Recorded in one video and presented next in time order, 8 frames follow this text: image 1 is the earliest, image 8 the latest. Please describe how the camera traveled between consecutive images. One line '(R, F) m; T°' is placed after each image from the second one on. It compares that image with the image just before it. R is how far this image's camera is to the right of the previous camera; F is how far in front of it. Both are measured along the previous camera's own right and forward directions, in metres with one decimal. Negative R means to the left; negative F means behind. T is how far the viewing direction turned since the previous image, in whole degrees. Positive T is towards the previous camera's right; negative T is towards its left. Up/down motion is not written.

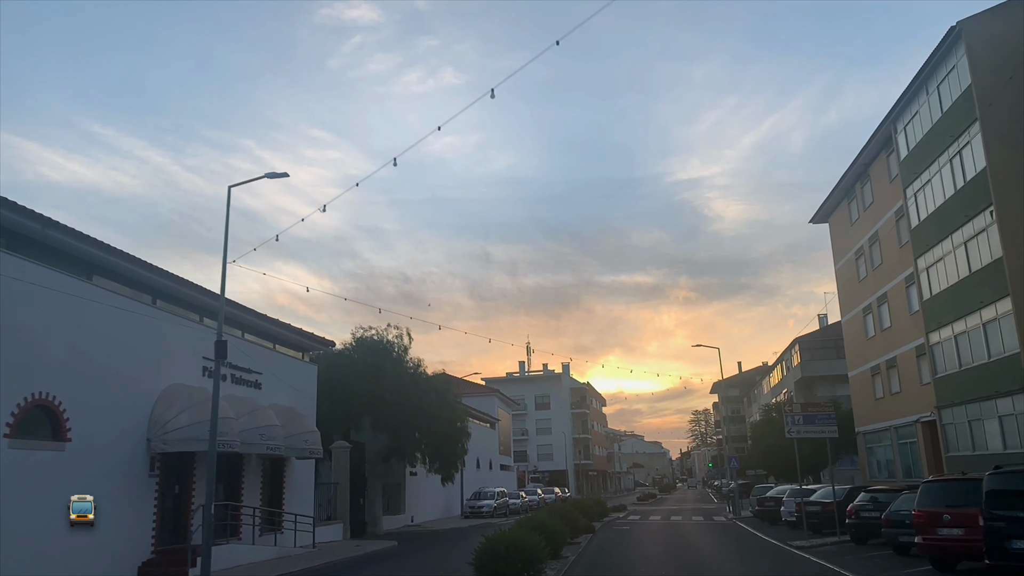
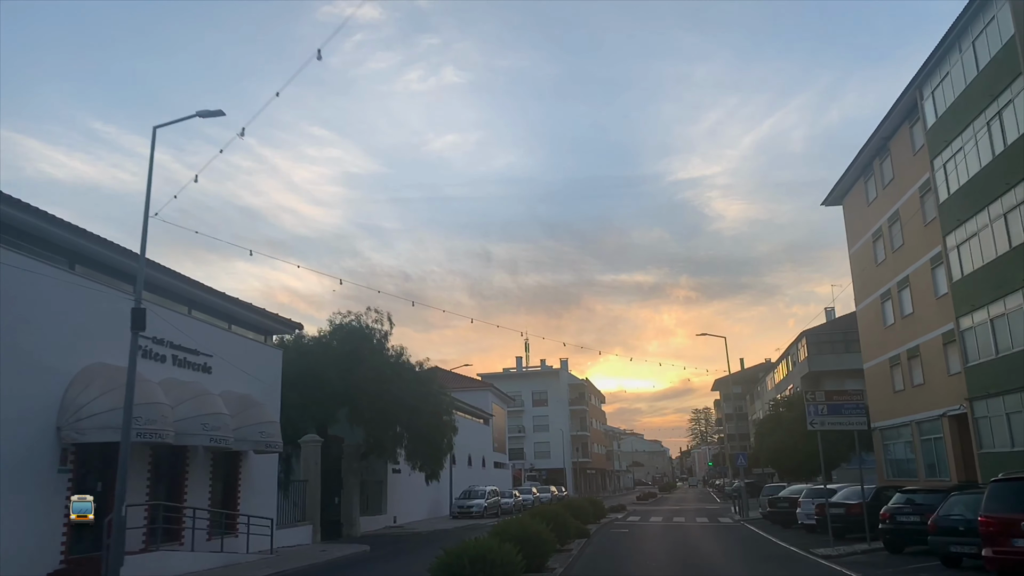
(+0.4, +2.5) m; 0°
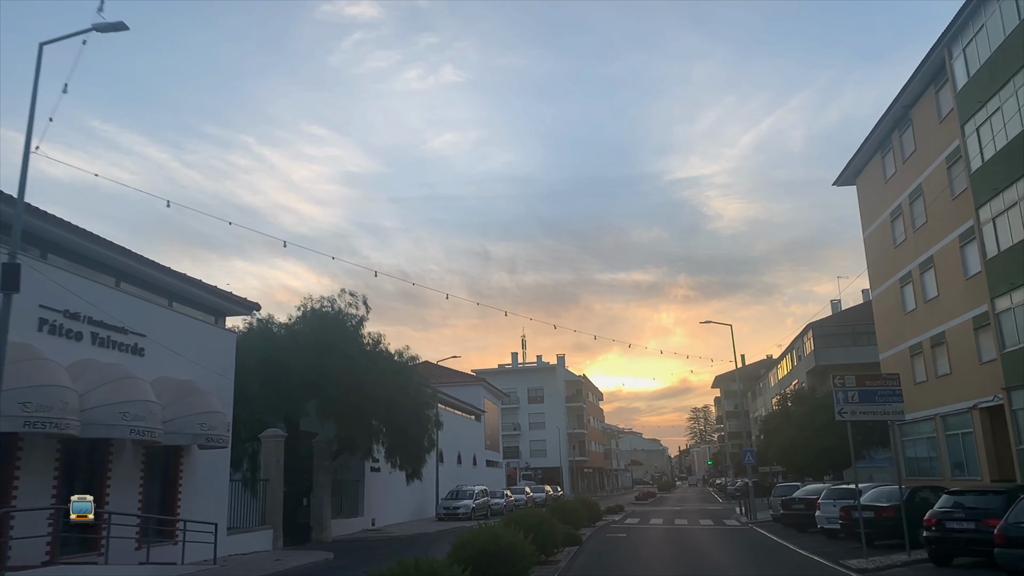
(+0.4, +2.5) m; 0°
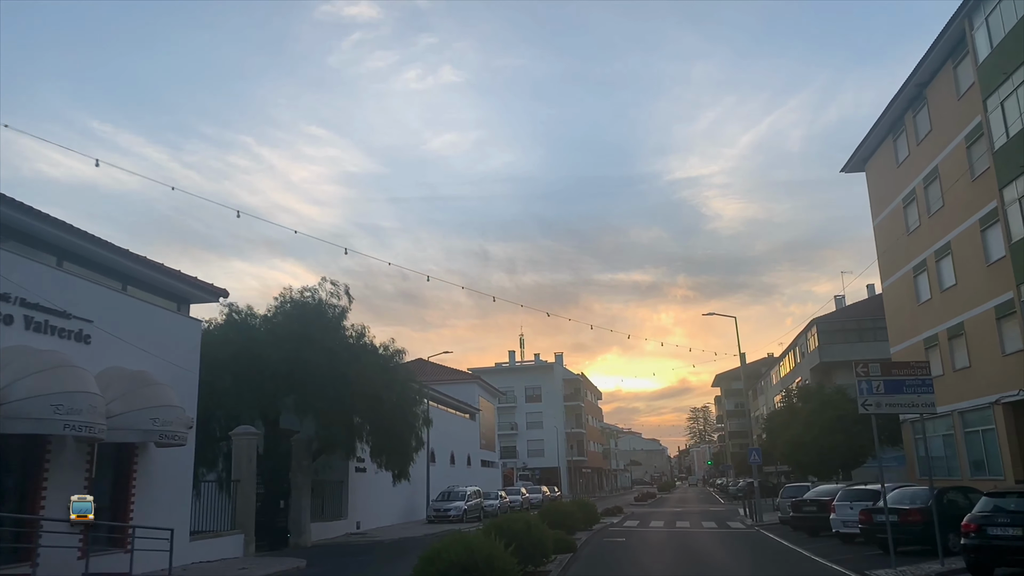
(+0.2, +1.5) m; 0°
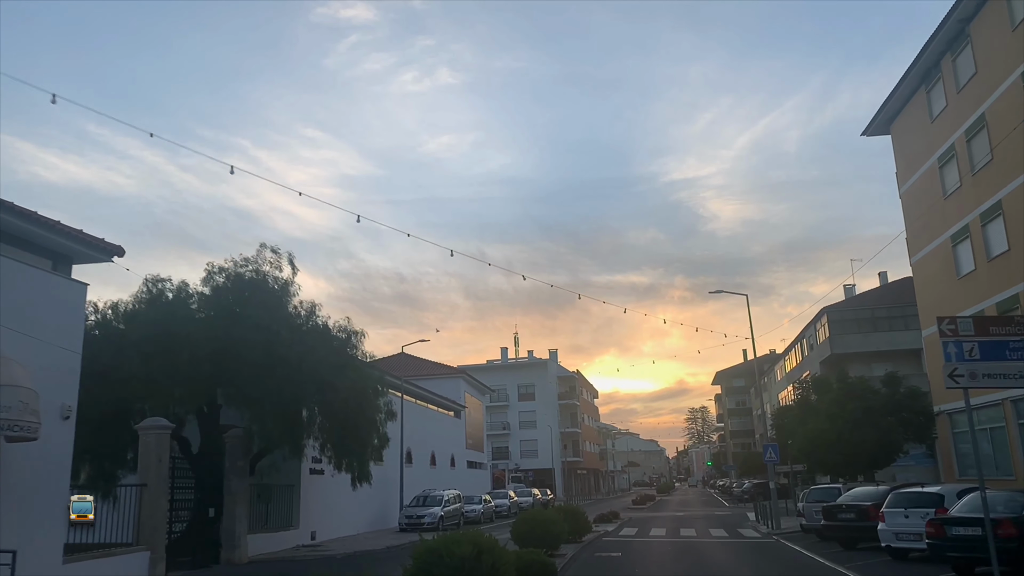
(+0.6, +3.7) m; 0°
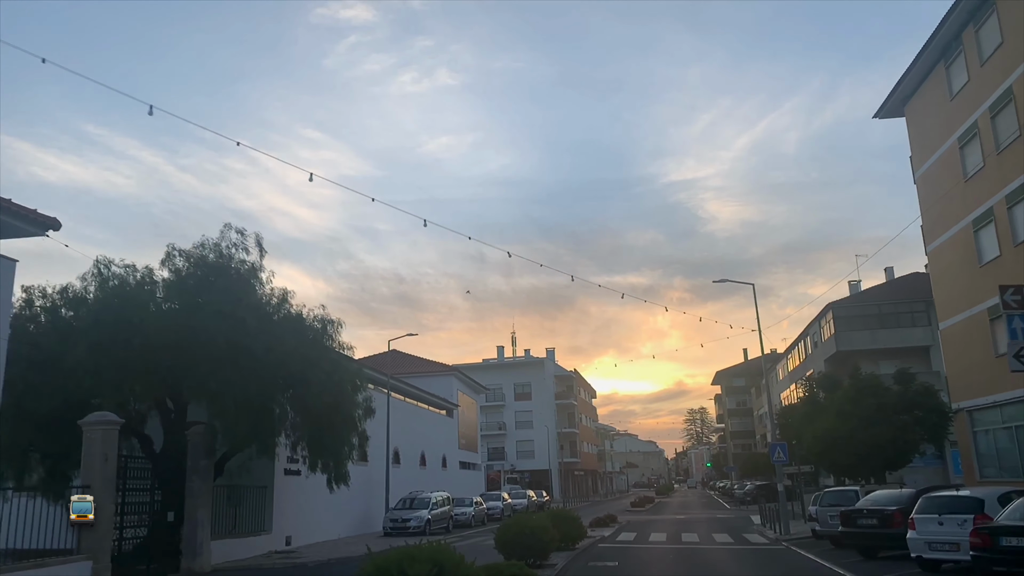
(+0.3, +1.6) m; 0°
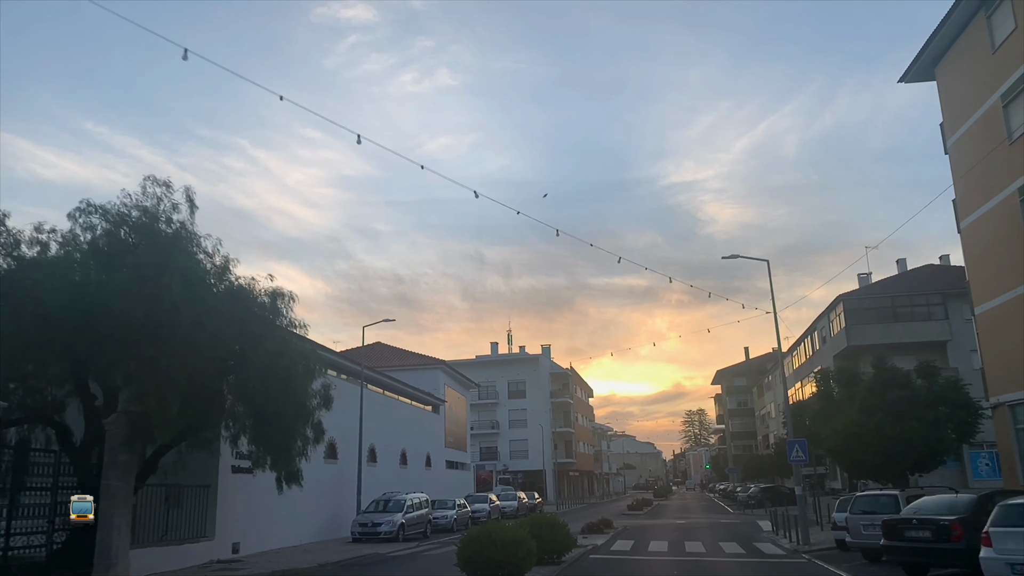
(+0.4, +2.8) m; 0°
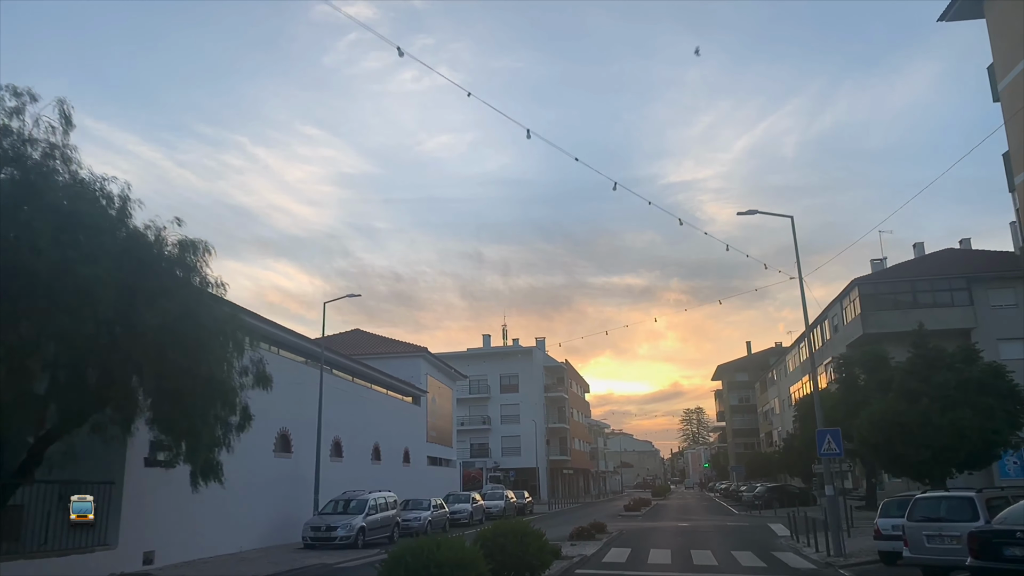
(+0.5, +3.4) m; 0°
